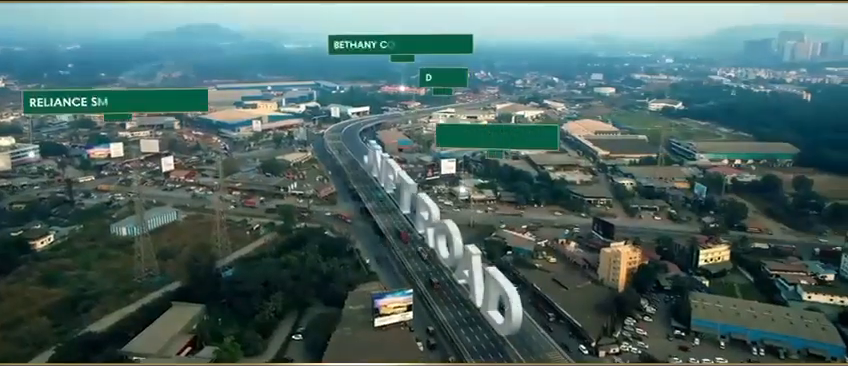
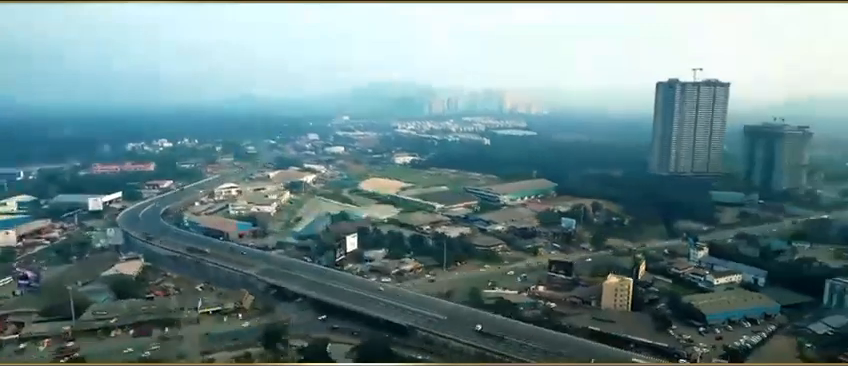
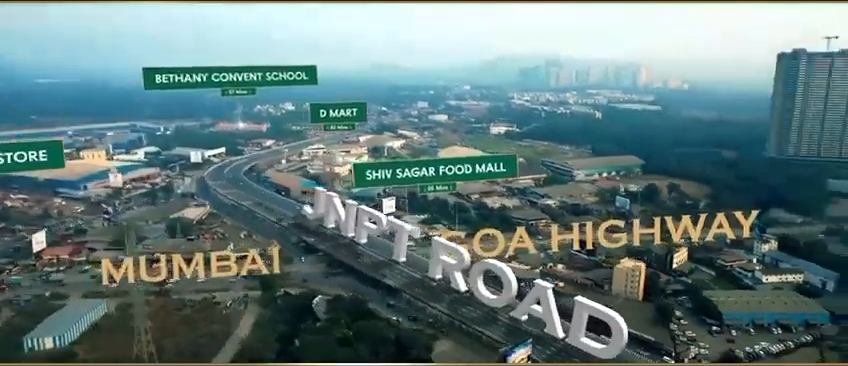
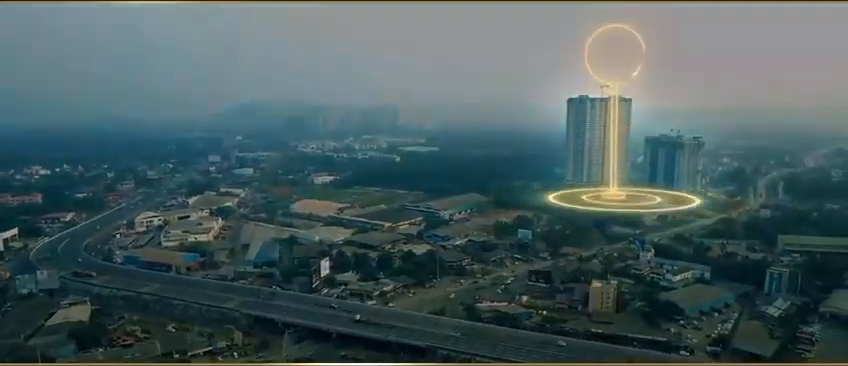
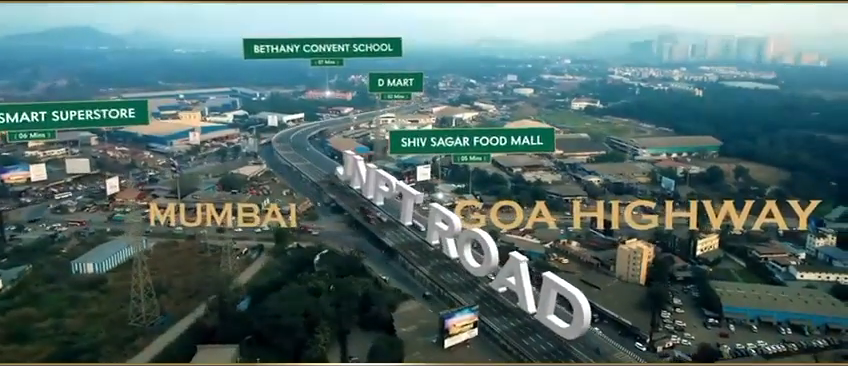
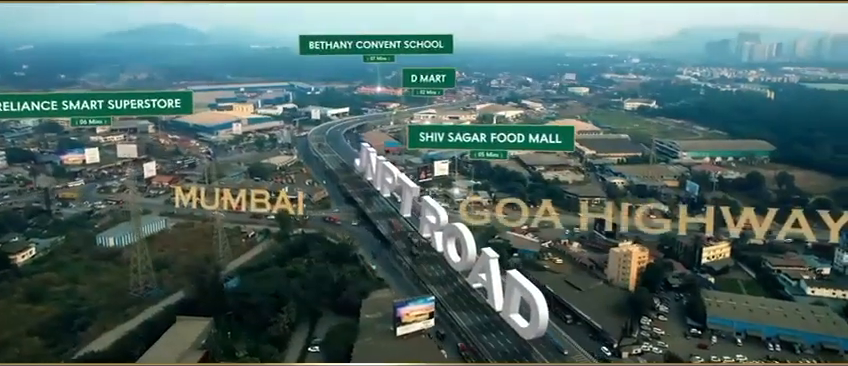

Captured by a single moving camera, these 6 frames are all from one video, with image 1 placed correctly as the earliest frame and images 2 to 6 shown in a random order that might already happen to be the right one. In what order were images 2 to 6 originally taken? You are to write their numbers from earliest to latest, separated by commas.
6, 5, 3, 2, 4
